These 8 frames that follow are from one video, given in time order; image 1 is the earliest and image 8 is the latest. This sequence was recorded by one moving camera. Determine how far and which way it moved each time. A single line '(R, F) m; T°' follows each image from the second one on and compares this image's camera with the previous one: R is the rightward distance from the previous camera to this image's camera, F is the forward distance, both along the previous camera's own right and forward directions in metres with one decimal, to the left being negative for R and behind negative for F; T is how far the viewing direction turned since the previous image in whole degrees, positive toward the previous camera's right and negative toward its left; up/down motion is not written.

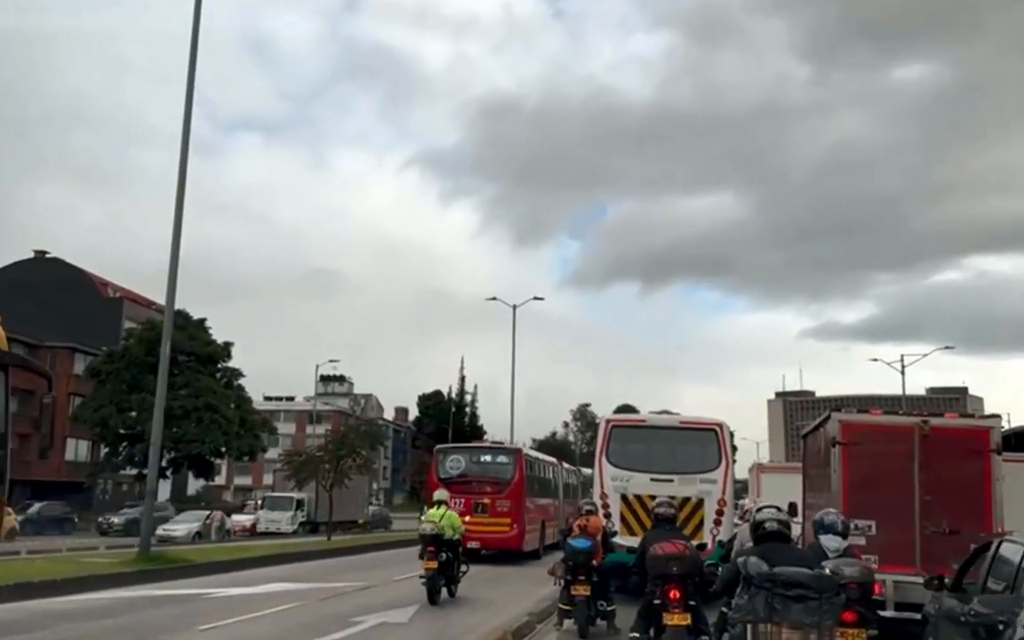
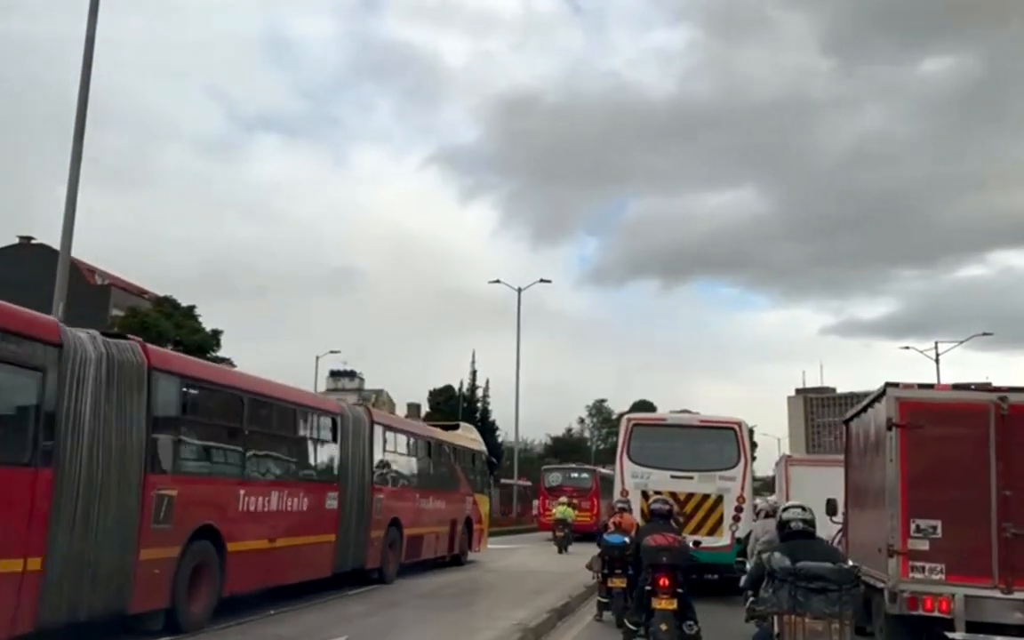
(+0.2, +1.2) m; -1°
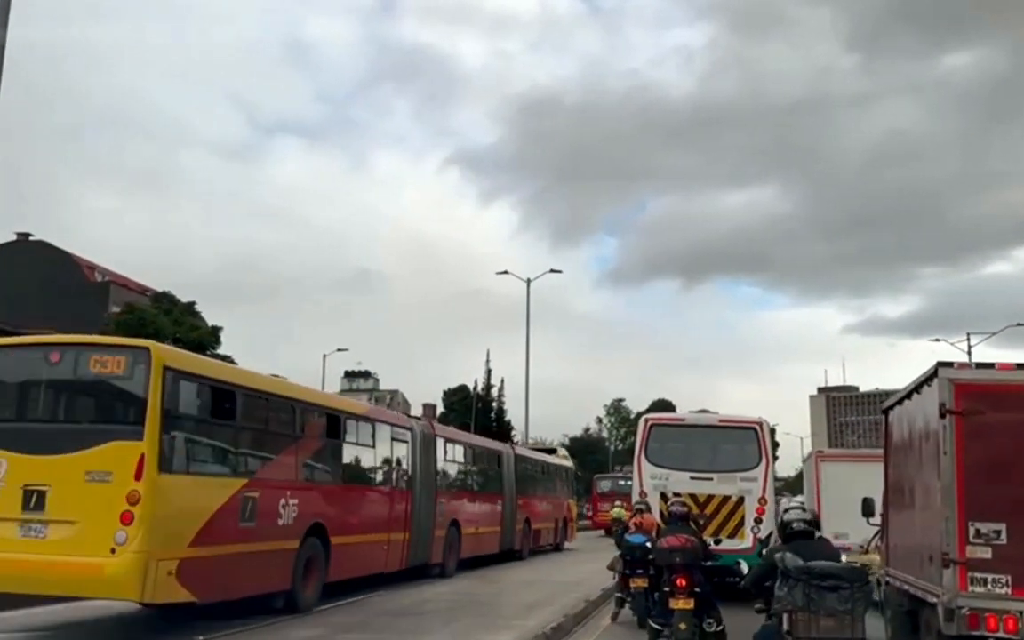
(+0.1, +0.7) m; -1°
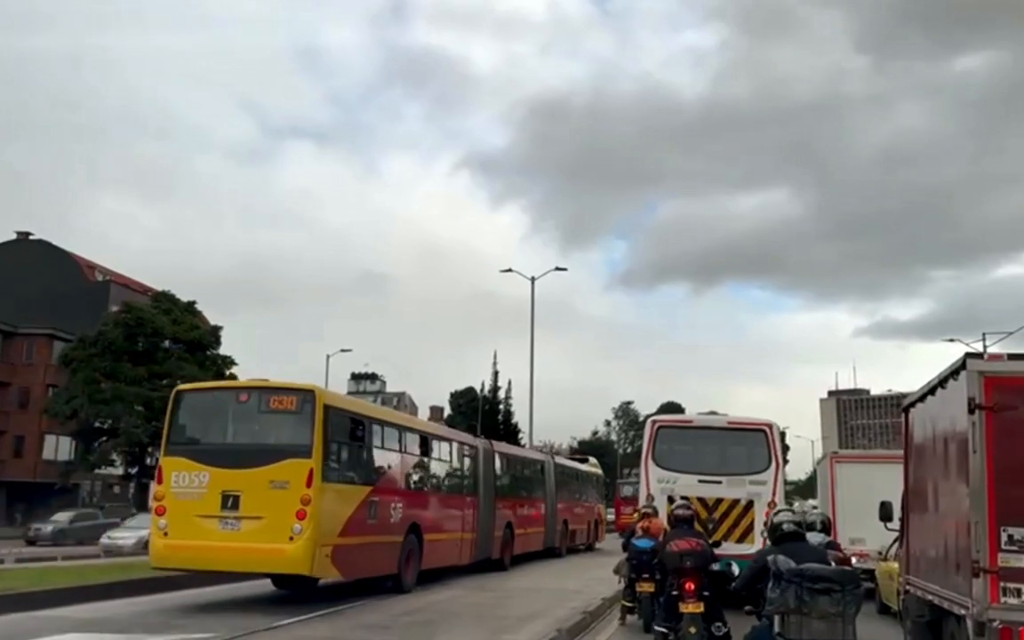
(+0.1, +0.3) m; -1°
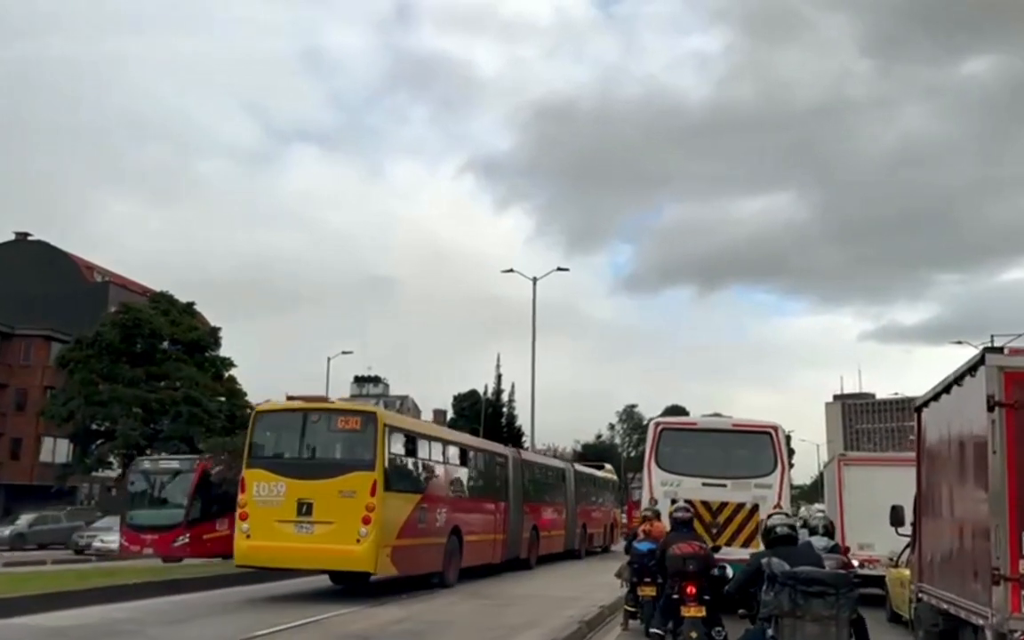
(0.0, +0.2) m; 0°
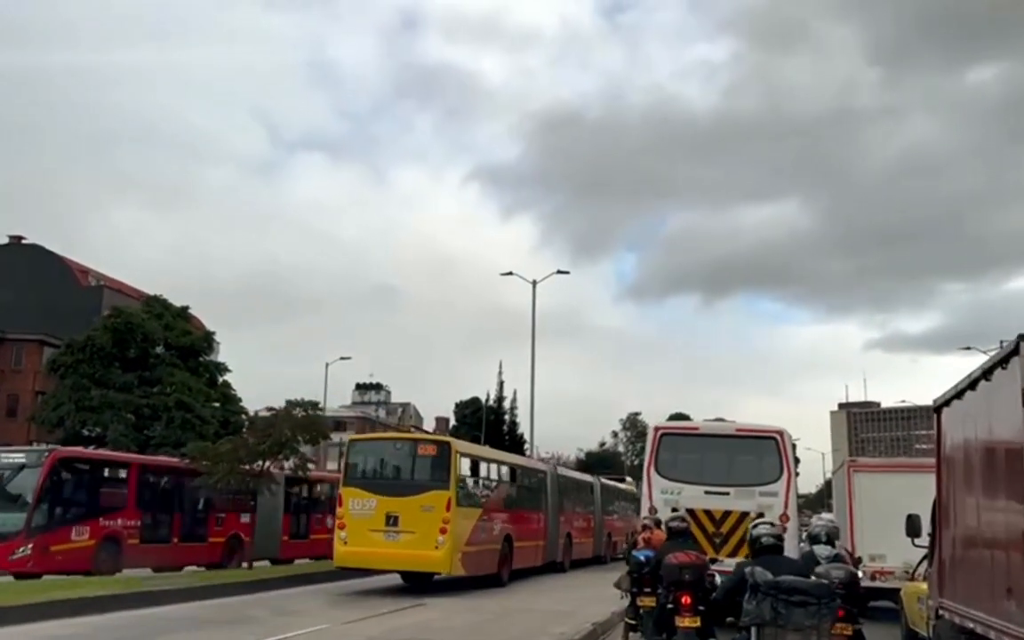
(+0.1, +0.3) m; 0°
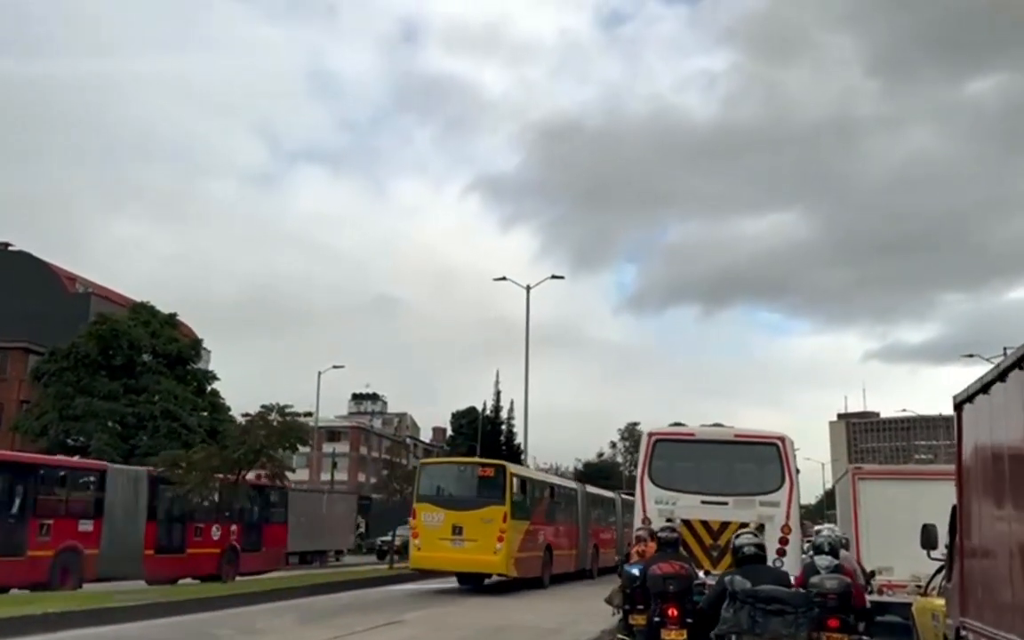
(+0.1, +0.4) m; 0°
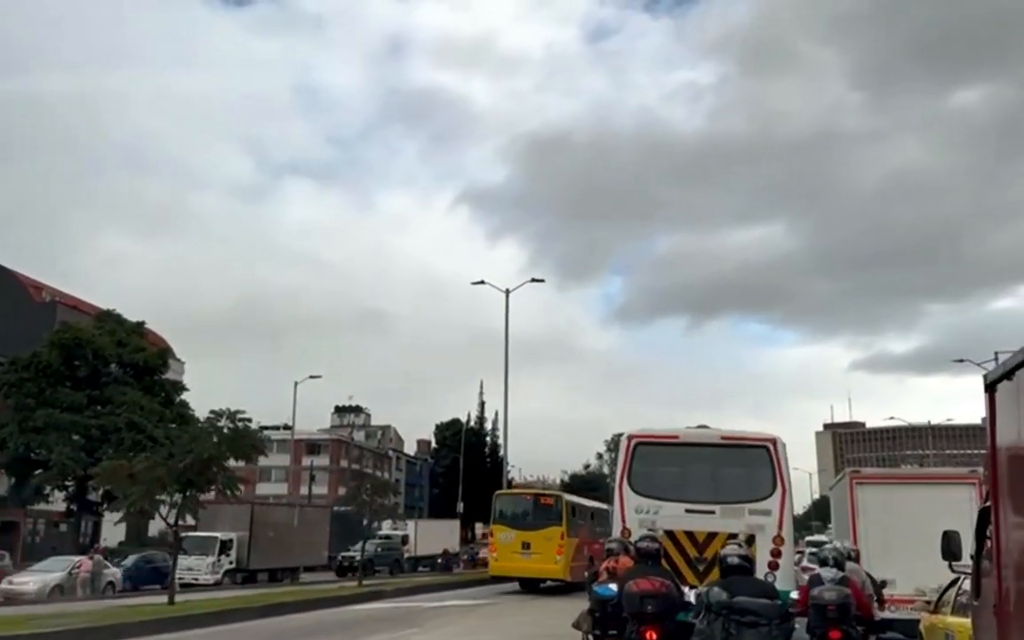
(+0.1, +0.5) m; +1°
